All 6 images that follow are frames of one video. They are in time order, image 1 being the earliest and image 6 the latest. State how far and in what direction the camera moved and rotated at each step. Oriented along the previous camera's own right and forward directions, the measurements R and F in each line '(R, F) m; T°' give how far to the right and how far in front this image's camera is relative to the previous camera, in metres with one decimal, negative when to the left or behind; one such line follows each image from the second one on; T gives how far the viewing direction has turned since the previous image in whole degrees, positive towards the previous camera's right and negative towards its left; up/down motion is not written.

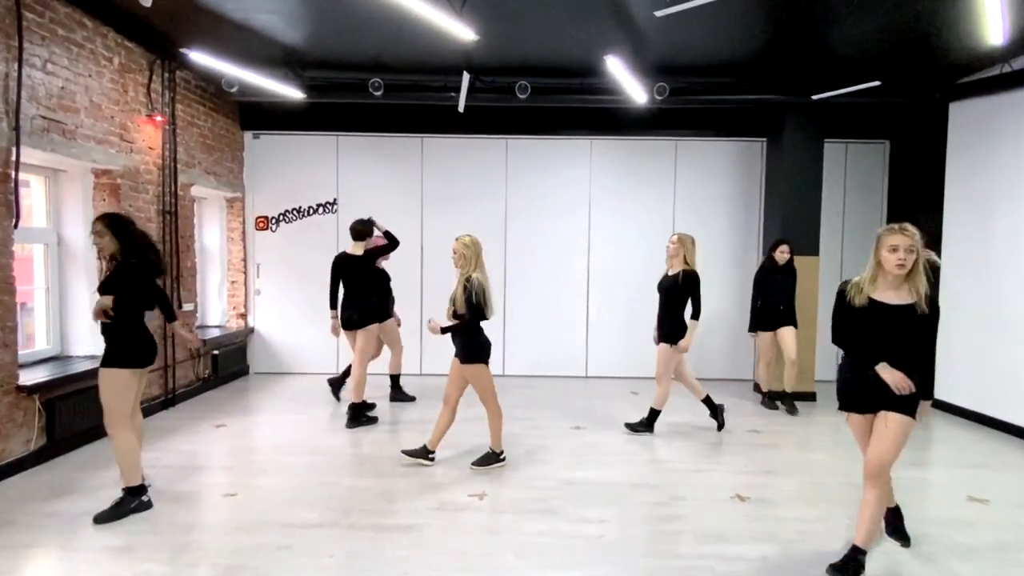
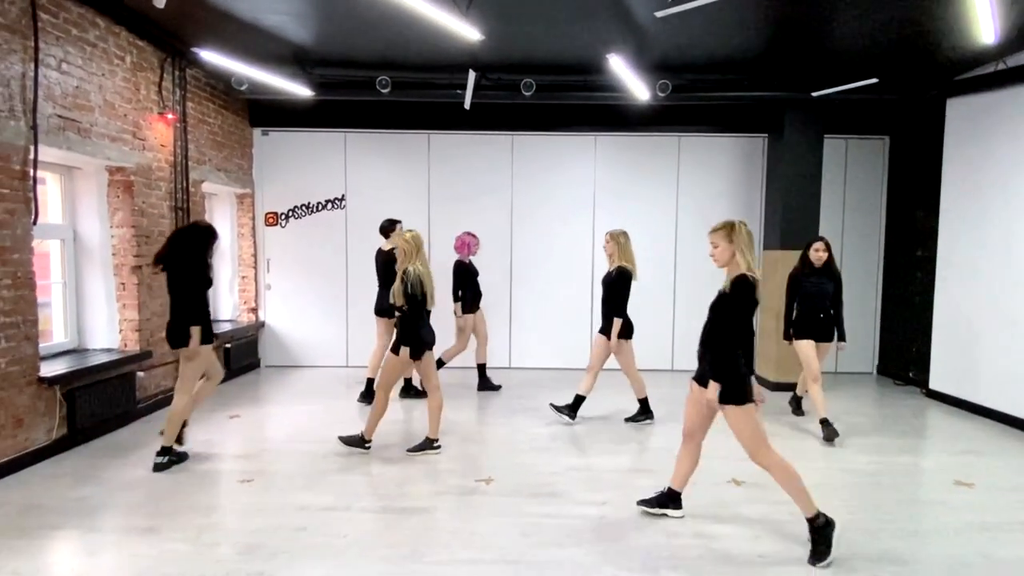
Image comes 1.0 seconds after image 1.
(0.0, -0.1) m; 0°
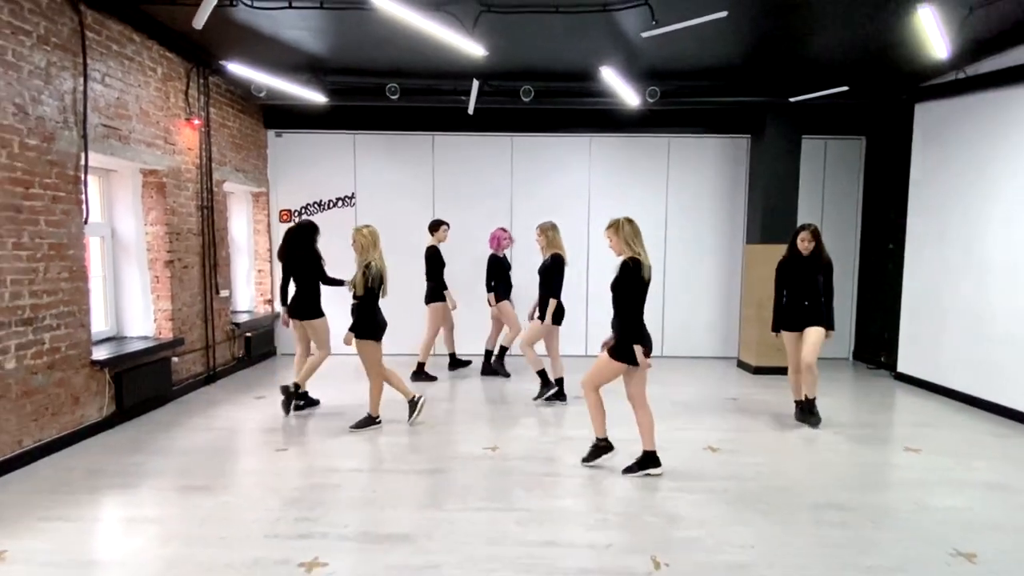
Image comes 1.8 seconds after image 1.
(0.0, -0.5) m; 0°
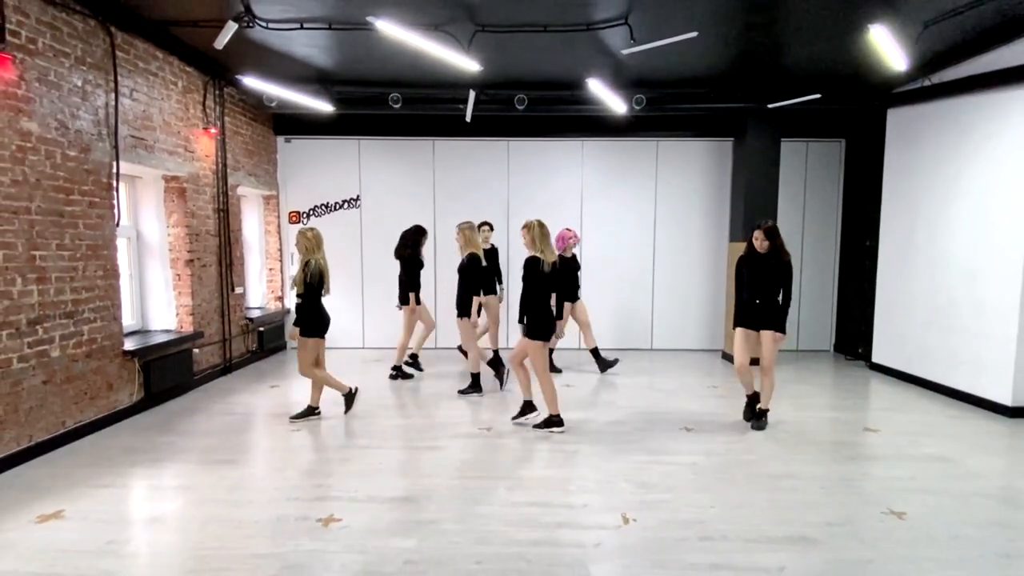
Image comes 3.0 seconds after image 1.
(+0.1, -0.4) m; 0°
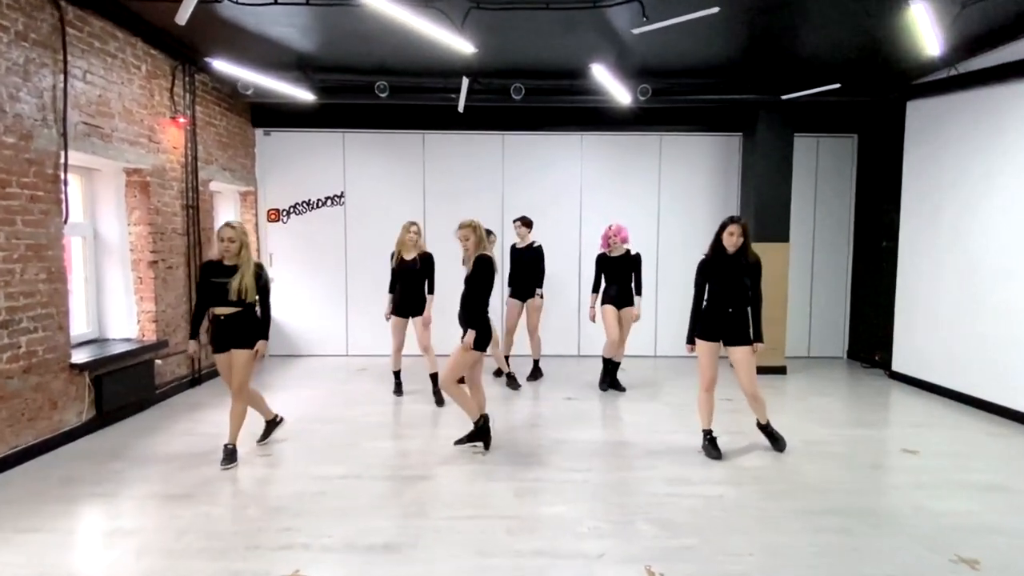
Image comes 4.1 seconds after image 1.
(0.0, +0.5) m; +1°
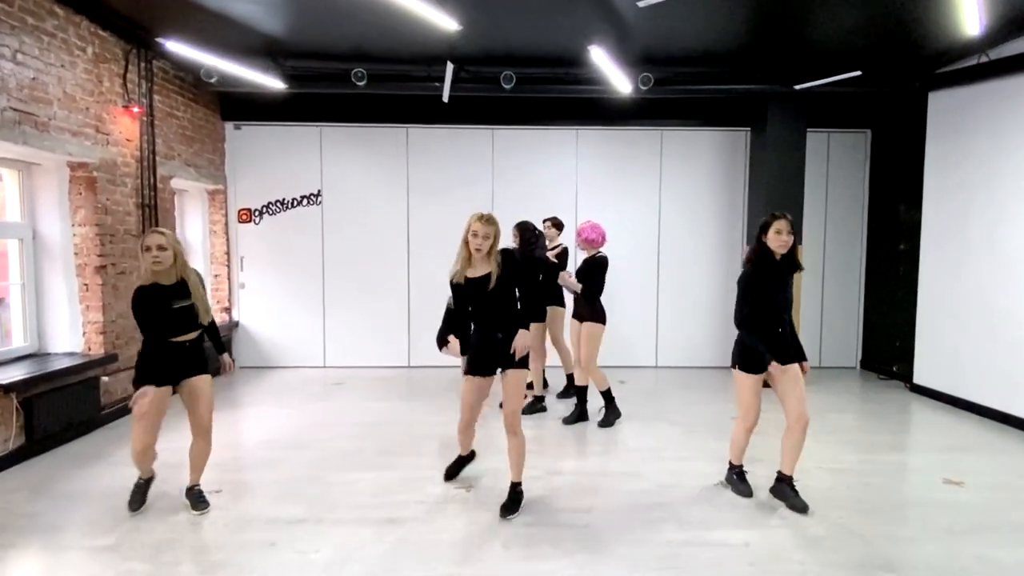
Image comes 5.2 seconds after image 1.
(0.0, +0.5) m; +1°
